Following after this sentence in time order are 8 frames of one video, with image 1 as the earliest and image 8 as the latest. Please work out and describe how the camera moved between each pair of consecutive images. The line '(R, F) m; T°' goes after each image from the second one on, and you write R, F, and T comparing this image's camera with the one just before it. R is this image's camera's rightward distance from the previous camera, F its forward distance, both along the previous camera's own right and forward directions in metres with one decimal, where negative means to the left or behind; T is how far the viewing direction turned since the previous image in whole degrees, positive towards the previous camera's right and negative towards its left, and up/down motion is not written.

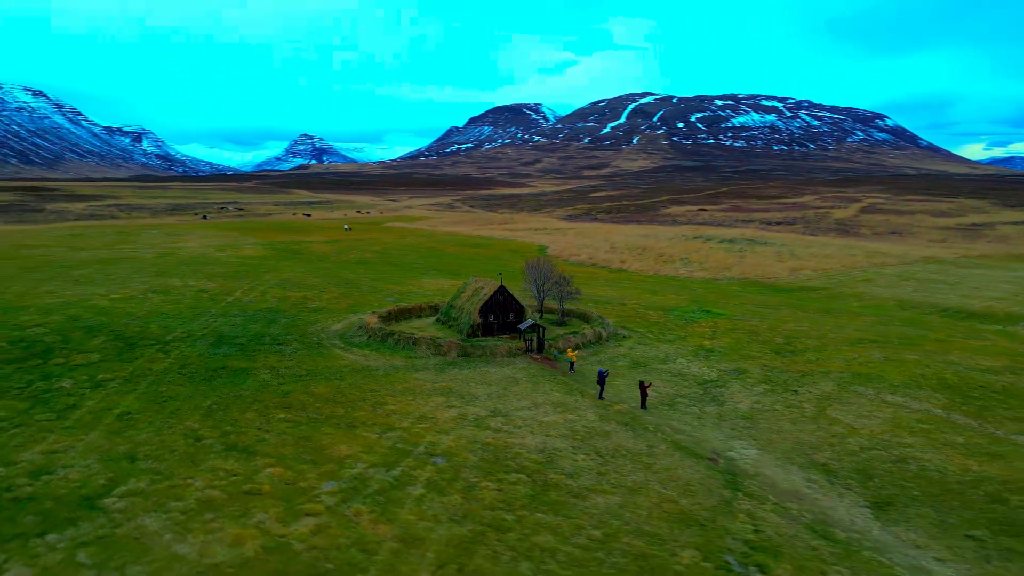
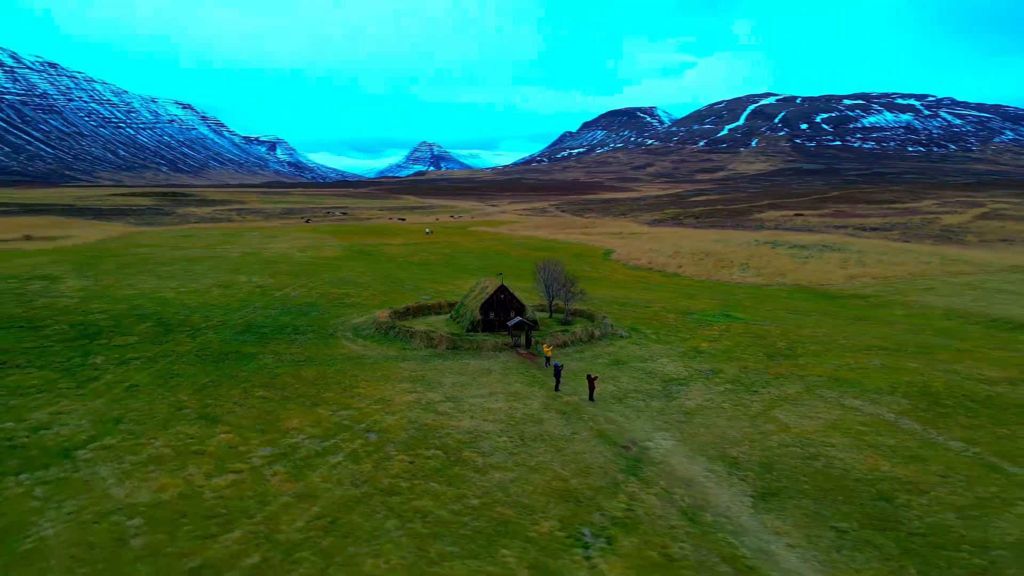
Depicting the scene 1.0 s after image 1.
(+5.2, -1.5) m; -8°
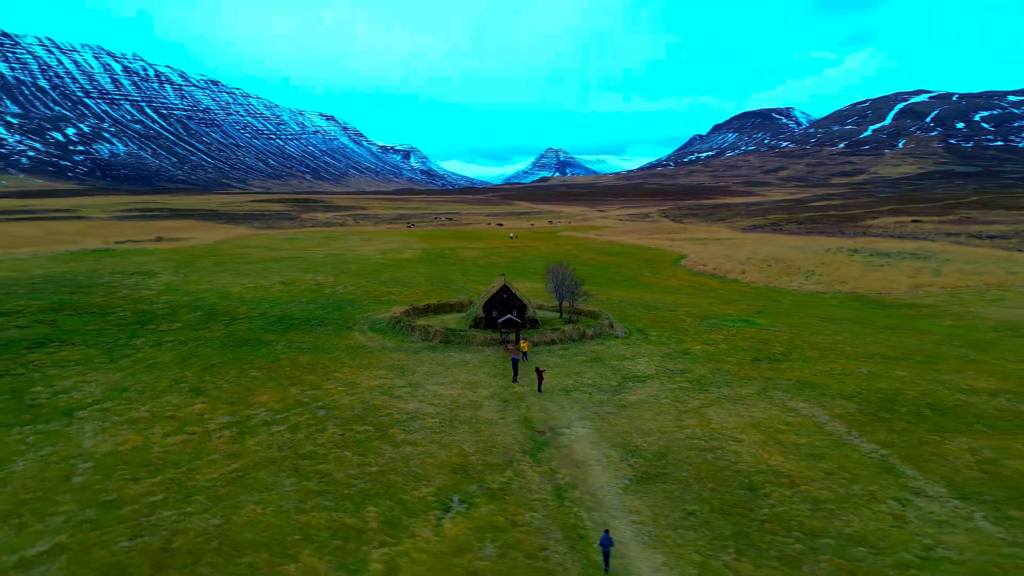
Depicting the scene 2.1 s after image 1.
(+6.1, -1.7) m; -9°
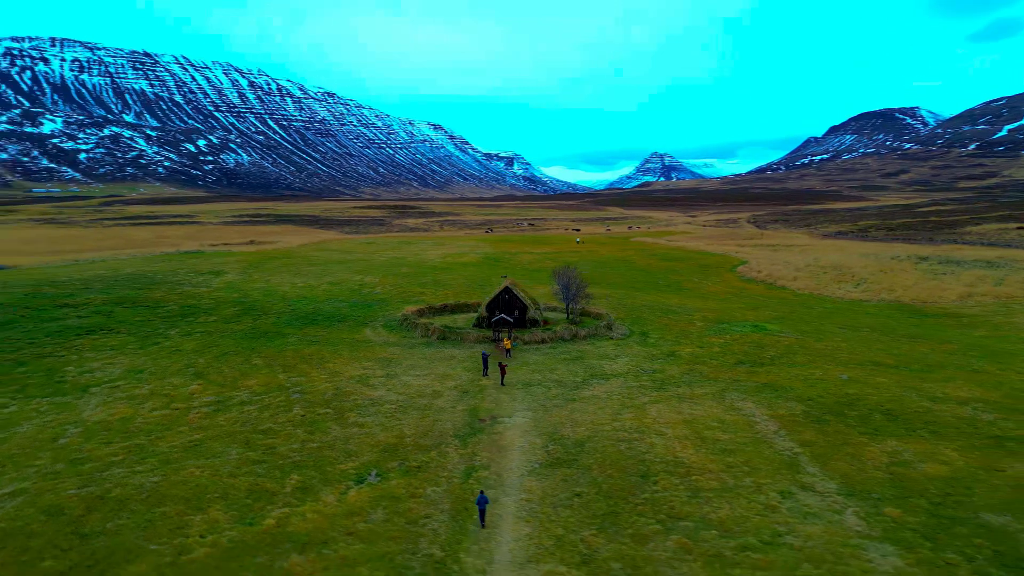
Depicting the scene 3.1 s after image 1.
(+5.2, -1.6) m; -8°
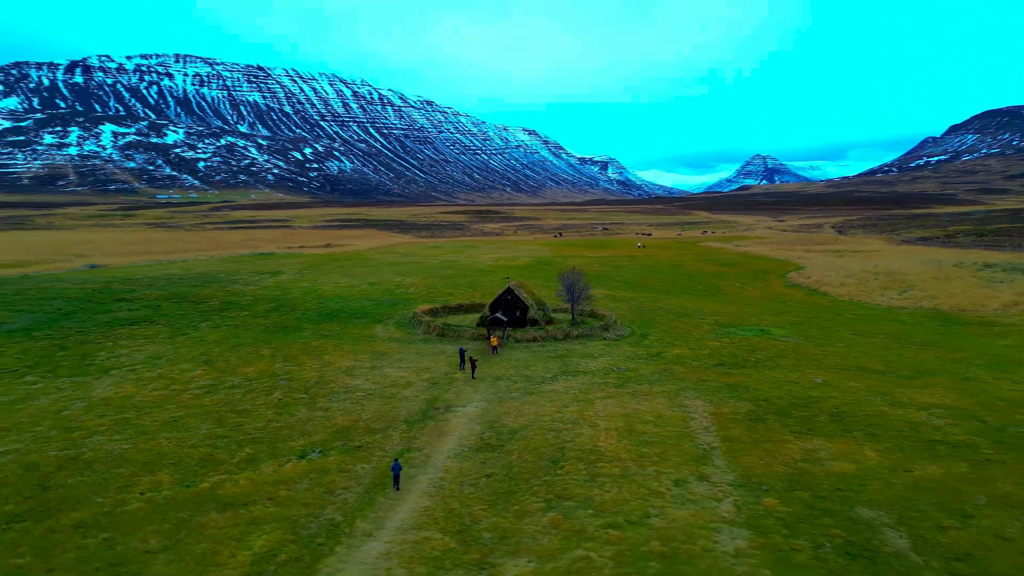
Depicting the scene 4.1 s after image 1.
(+5.0, -1.5) m; -7°
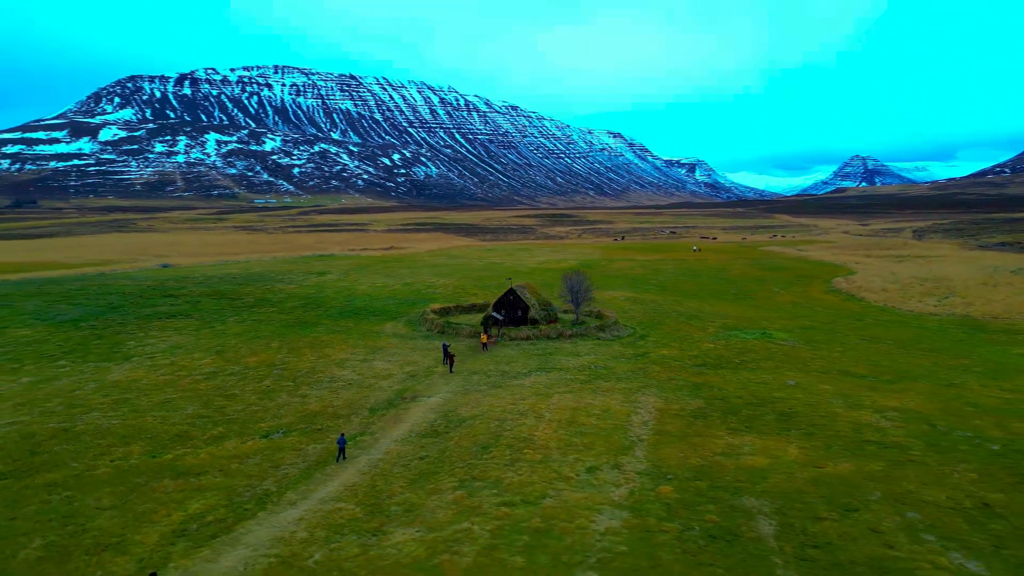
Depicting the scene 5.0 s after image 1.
(+4.6, -1.4) m; -6°
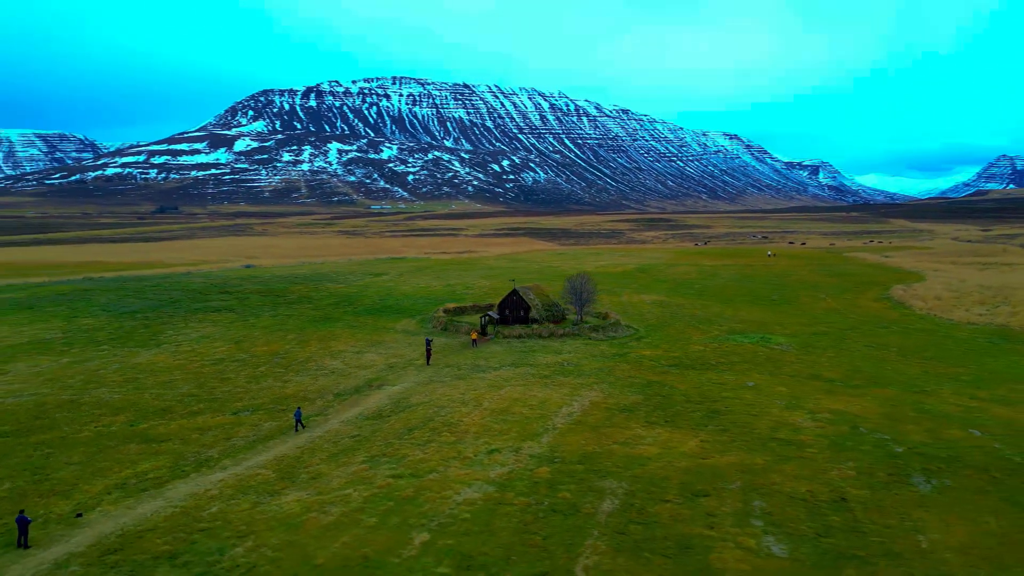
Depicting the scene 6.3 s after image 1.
(+6.3, -1.7) m; -8°
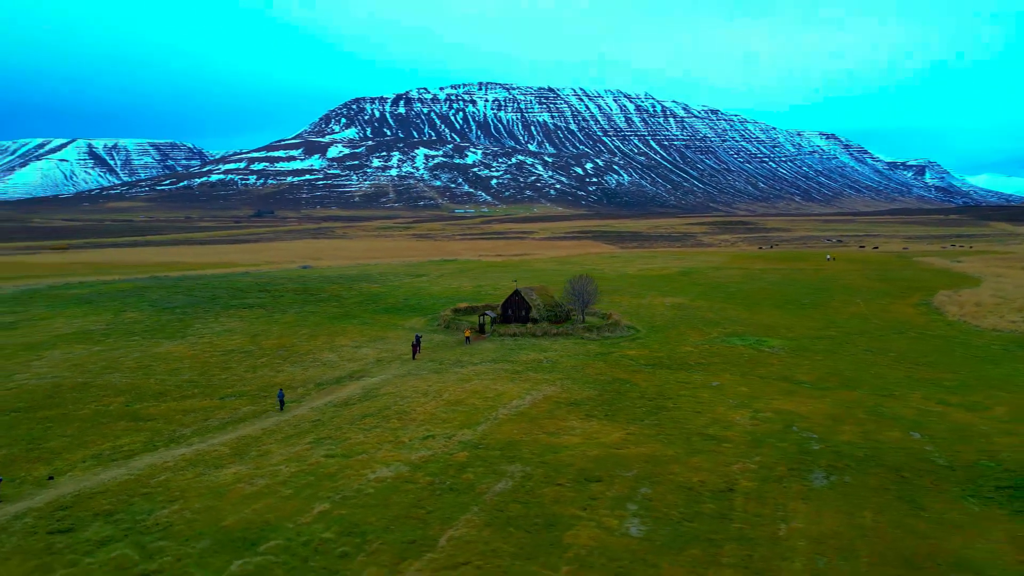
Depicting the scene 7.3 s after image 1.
(+5.1, -1.4) m; -6°
